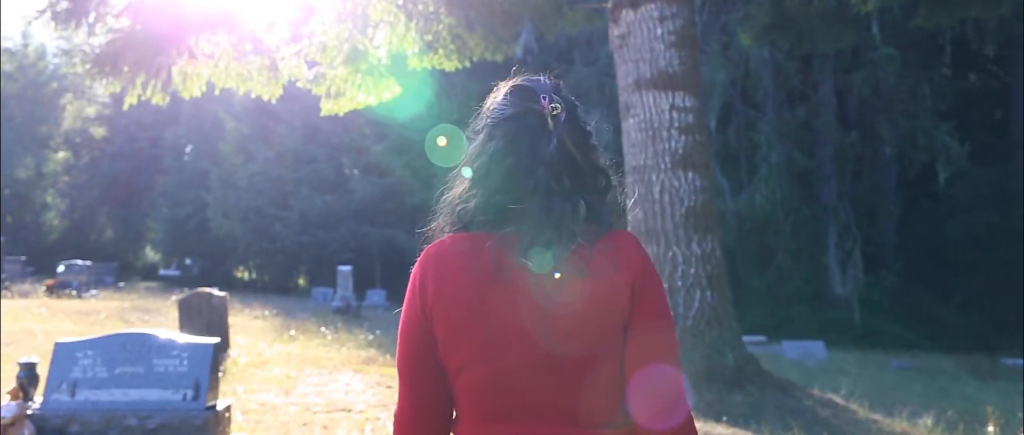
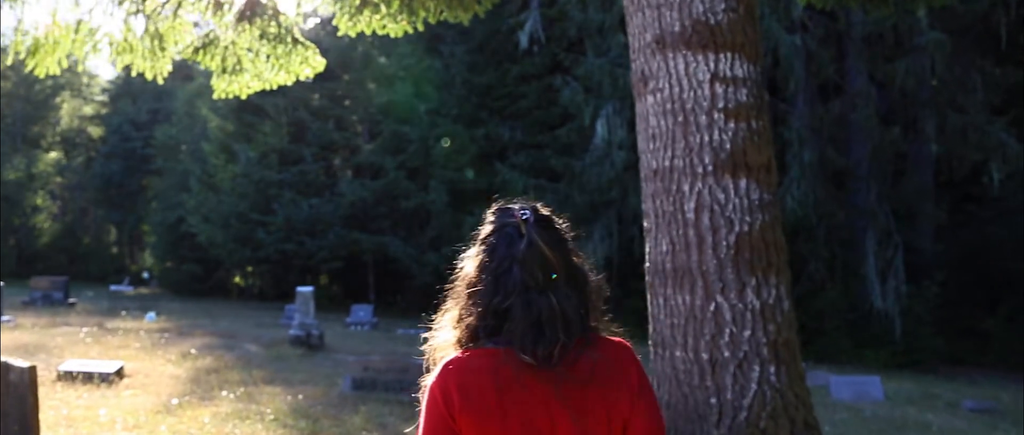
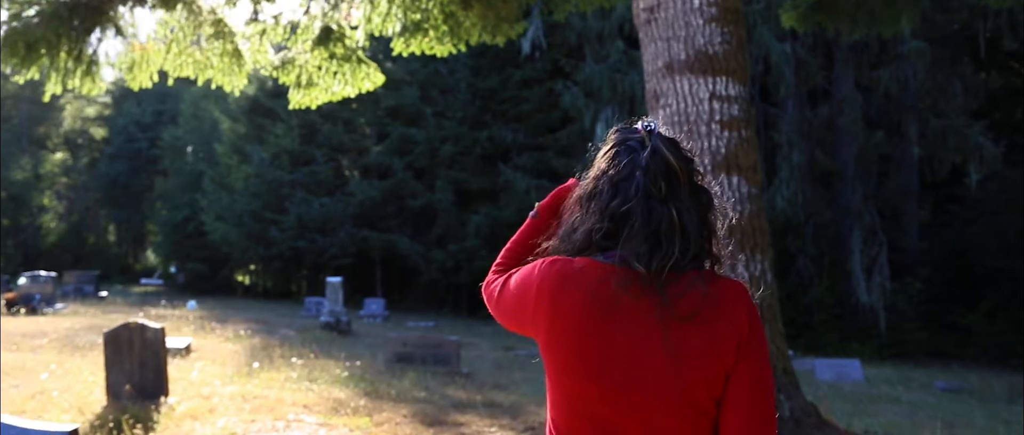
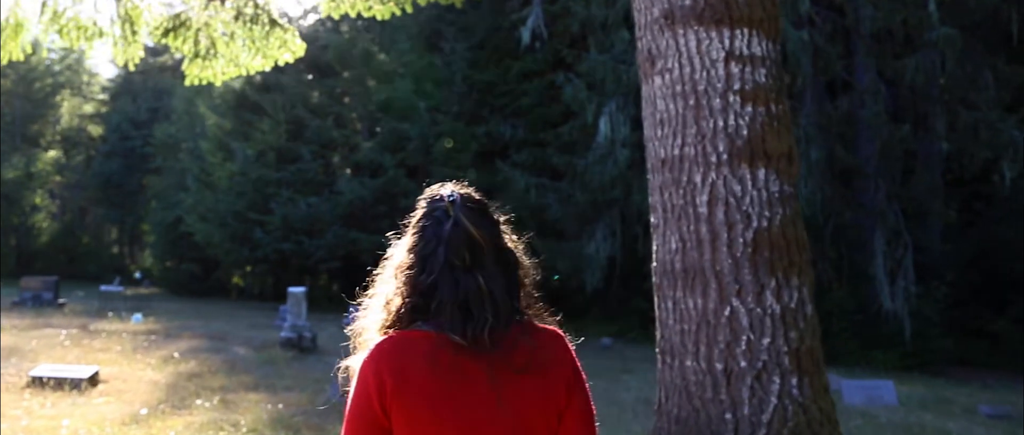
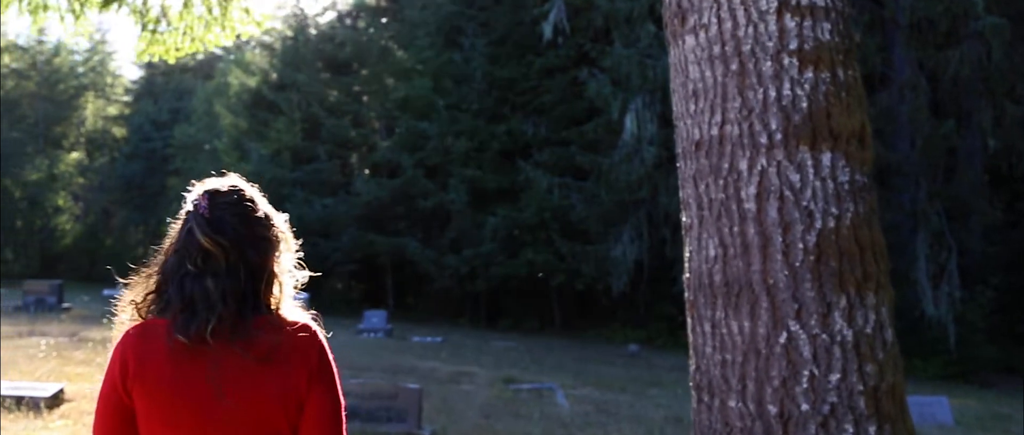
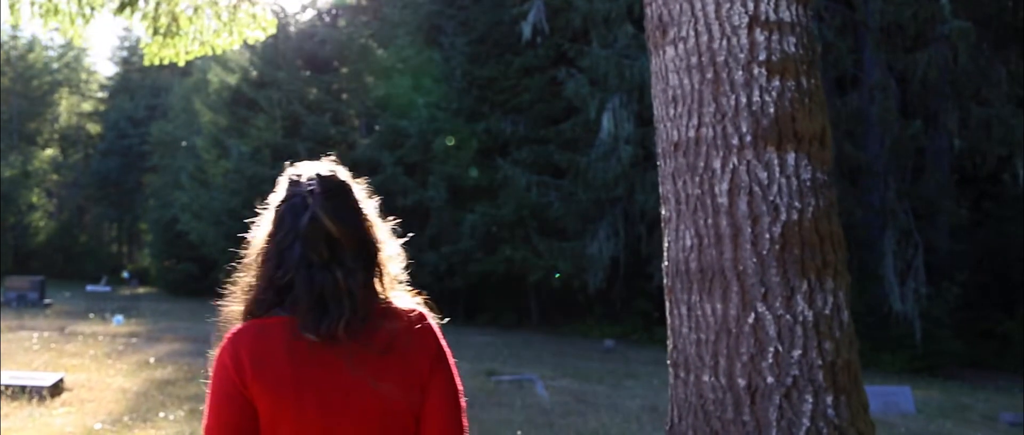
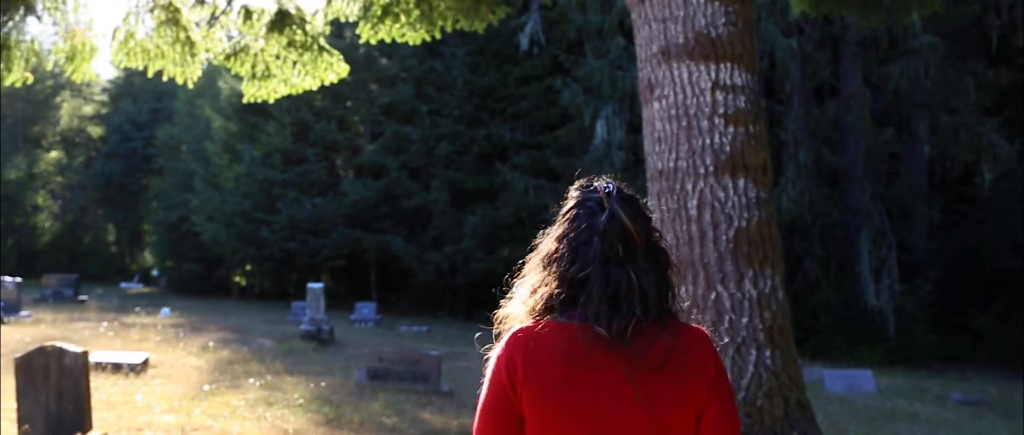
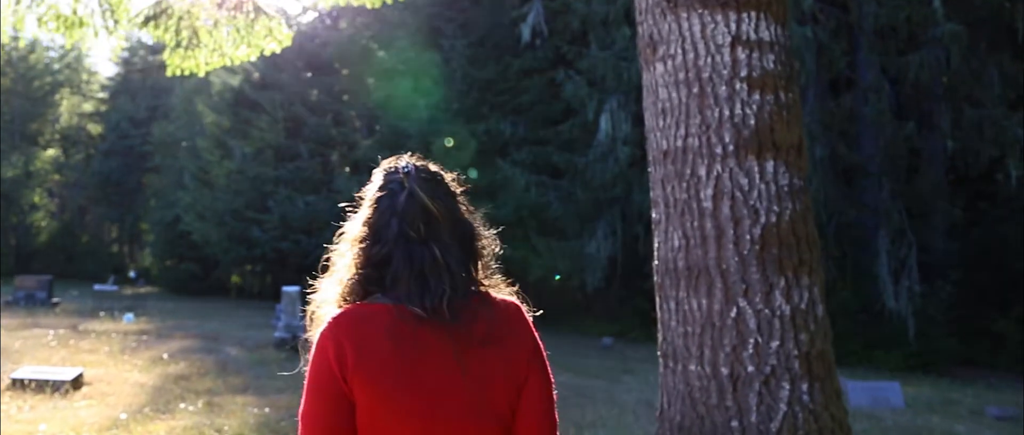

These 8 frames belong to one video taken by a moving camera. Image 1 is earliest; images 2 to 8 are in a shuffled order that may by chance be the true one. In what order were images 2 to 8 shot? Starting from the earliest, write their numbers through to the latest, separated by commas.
3, 7, 2, 4, 8, 6, 5
